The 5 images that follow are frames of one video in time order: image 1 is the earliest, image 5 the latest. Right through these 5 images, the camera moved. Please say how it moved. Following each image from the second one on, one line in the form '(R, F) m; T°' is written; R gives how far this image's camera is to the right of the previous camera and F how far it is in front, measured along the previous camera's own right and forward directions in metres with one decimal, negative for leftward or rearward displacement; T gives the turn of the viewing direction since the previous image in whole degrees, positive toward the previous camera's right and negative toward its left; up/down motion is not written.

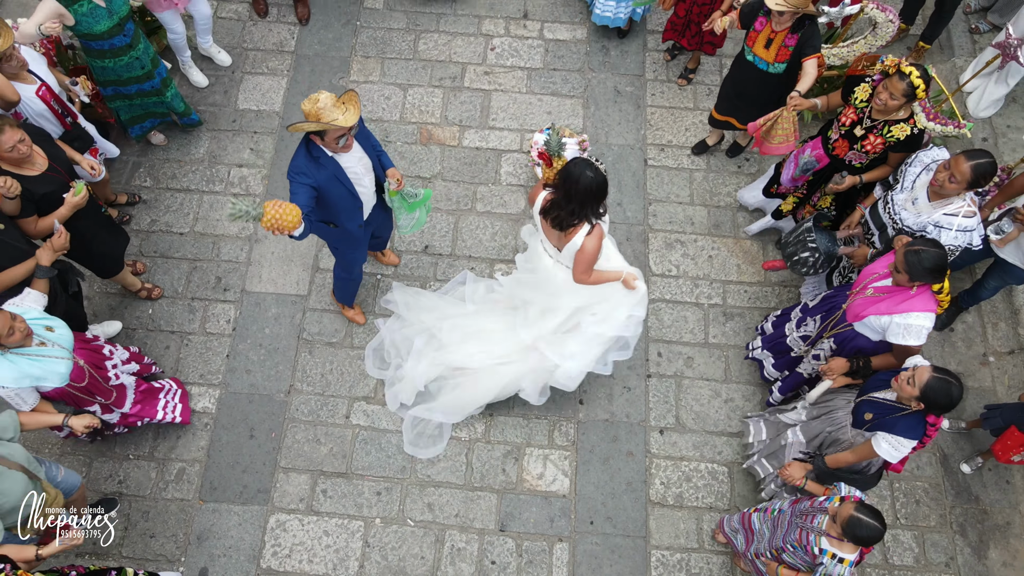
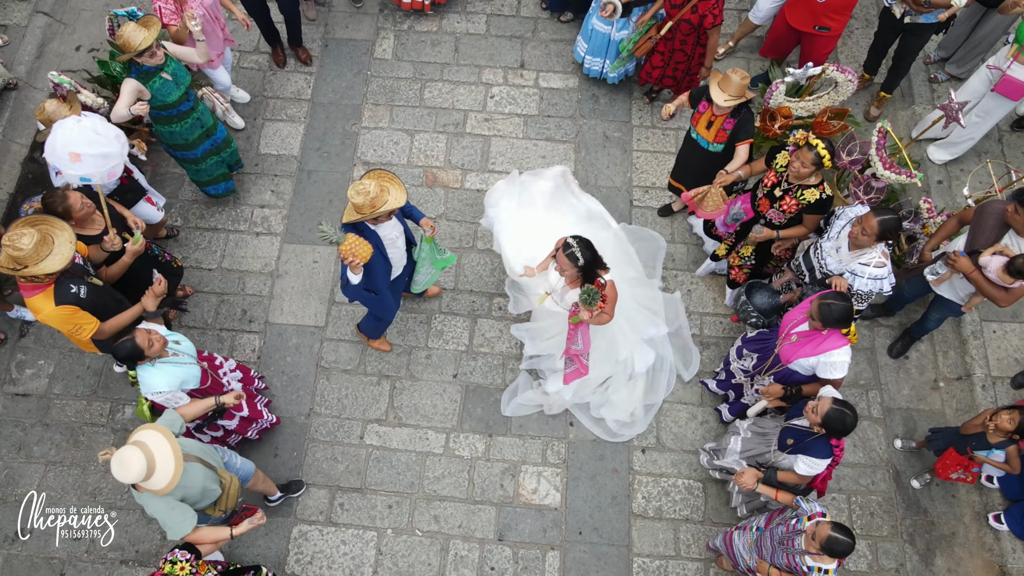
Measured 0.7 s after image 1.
(+0.1, -0.4) m; -1°
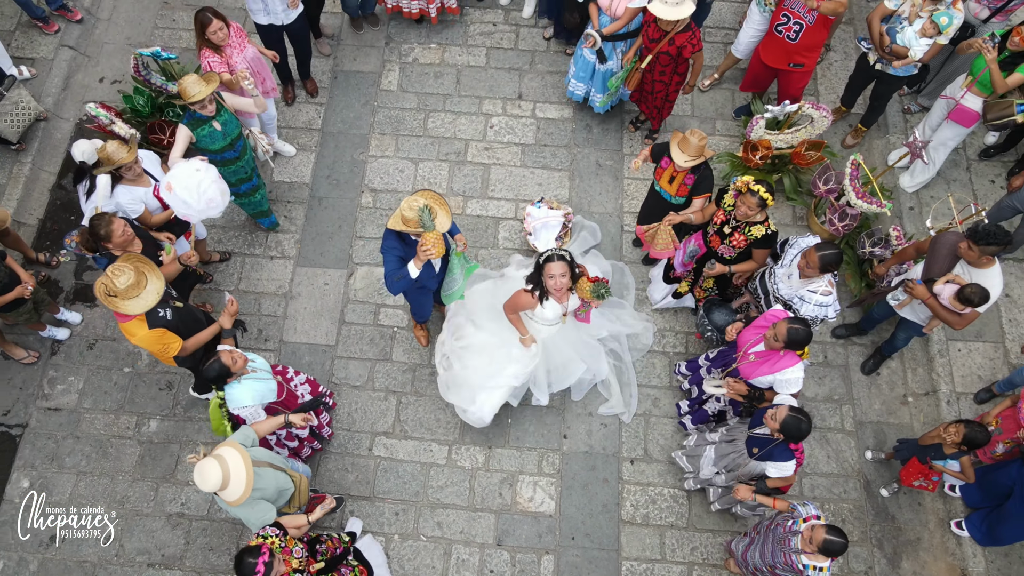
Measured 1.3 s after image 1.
(0.0, -0.3) m; 0°
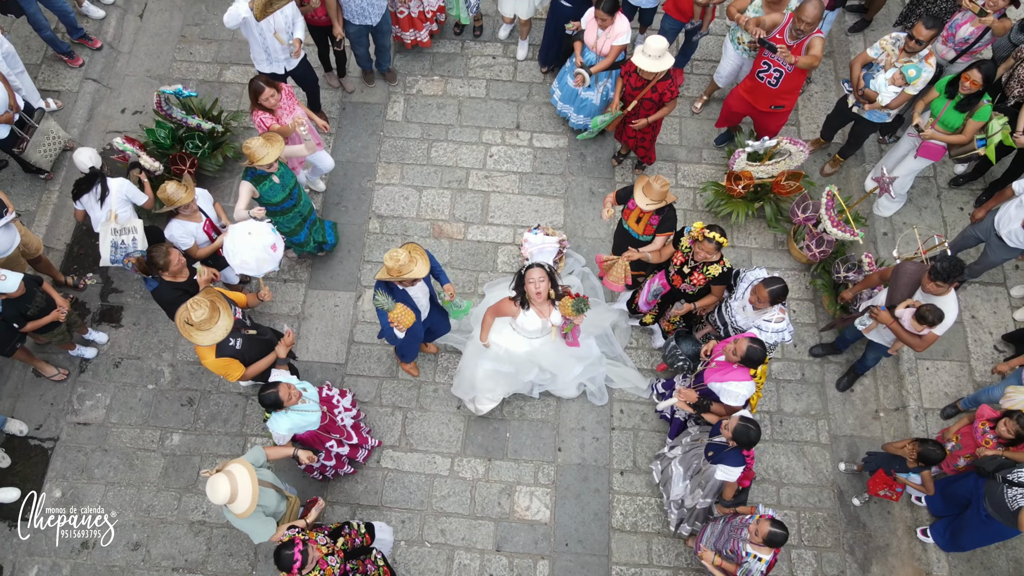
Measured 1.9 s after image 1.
(0.0, -0.4) m; 0°
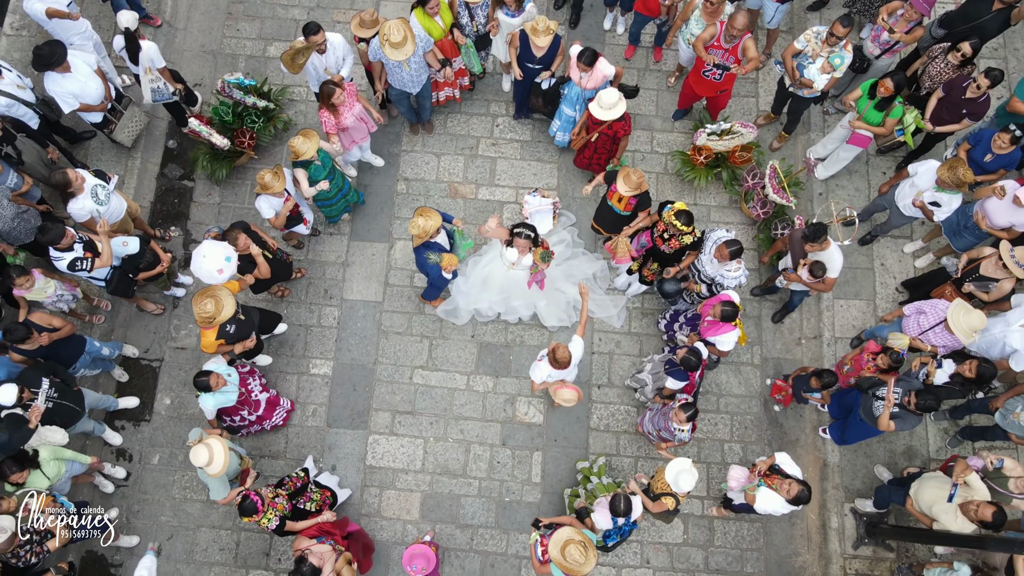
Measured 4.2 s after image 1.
(+0.1, -1.4) m; -1°
